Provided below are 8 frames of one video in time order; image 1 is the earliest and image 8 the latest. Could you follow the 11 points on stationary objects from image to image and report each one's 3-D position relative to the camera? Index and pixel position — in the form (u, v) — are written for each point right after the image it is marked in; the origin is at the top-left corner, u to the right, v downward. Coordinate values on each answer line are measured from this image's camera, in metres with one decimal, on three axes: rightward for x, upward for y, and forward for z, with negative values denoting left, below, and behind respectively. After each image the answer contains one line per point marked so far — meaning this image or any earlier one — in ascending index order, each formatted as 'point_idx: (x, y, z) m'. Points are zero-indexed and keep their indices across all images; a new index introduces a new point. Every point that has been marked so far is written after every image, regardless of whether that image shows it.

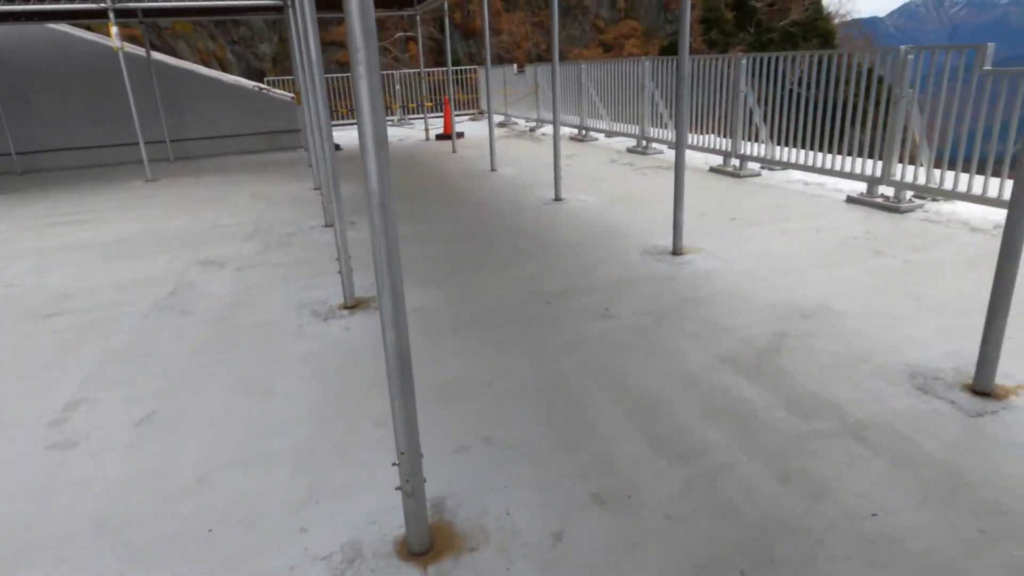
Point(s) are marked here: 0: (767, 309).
0: (+1.3, -0.1, +3.4) m
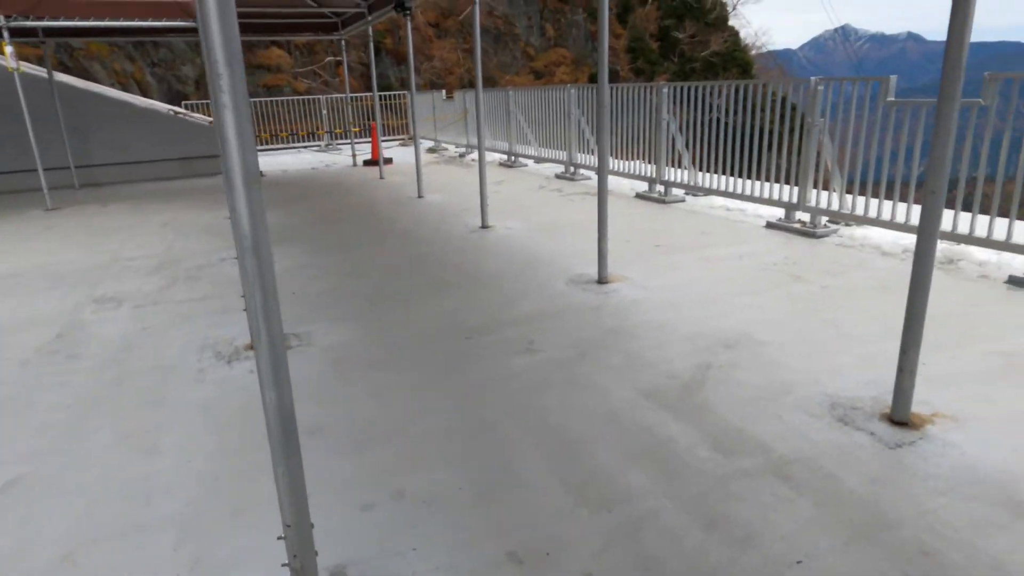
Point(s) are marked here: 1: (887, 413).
0: (+0.9, -0.3, +3.4) m
1: (+1.4, -0.5, +2.5) m
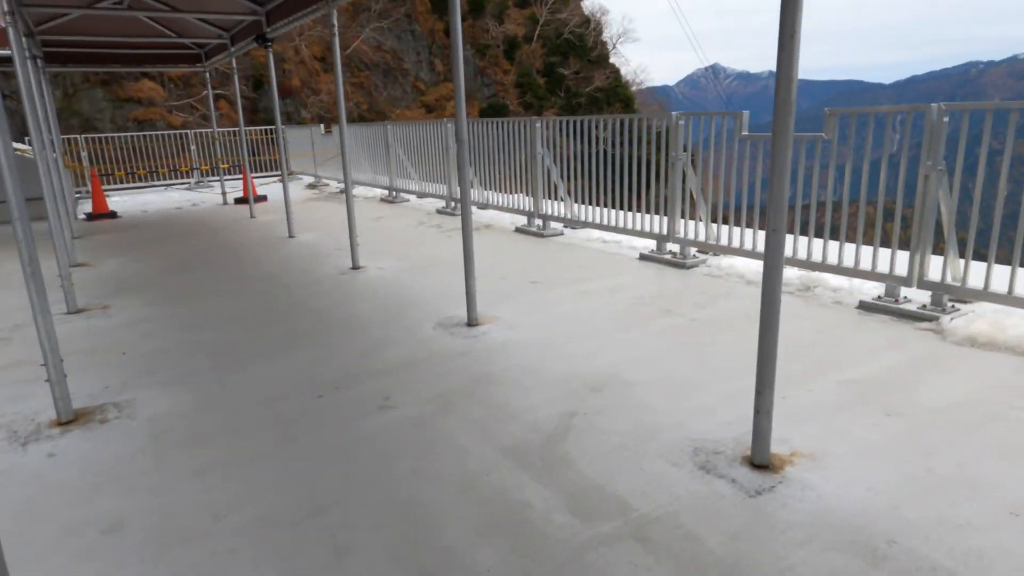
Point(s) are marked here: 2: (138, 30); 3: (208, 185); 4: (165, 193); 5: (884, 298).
0: (+0.2, -0.5, +3.2) m
1: (+0.9, -0.6, +2.5) m
2: (-5.3, +3.7, +9.4) m
3: (-6.3, +2.1, +13.6) m
4: (-6.8, +1.9, +13.0) m
5: (+2.3, -0.1, +4.2) m
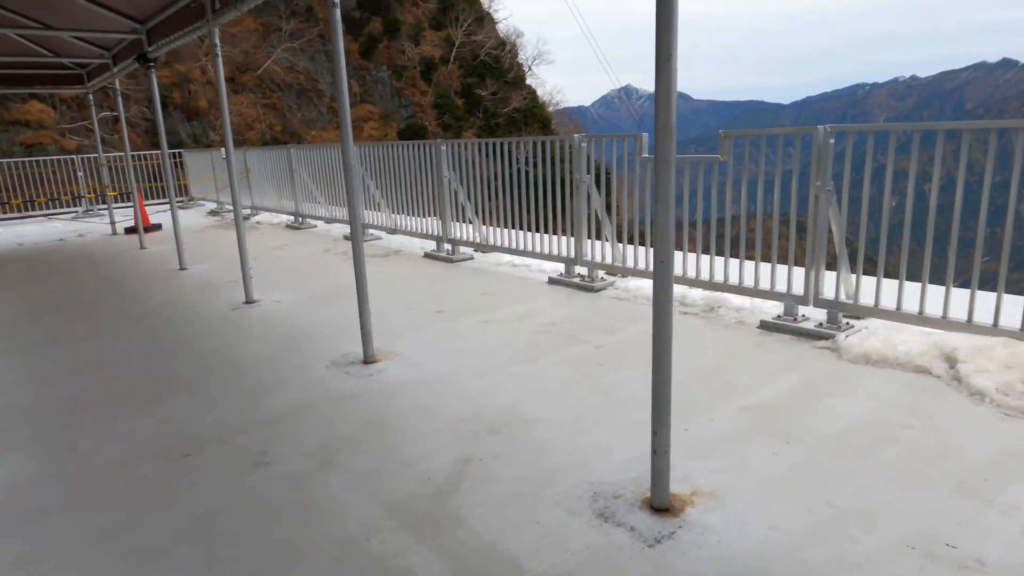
0: (-0.3, -0.6, +3.0) m
1: (+0.5, -0.7, +2.3) m
2: (-6.6, +3.1, +8.6) m
3: (-7.9, +1.4, +12.6) m
4: (-8.4, +1.2, +12.0) m
5: (+1.7, -0.2, +4.2) m
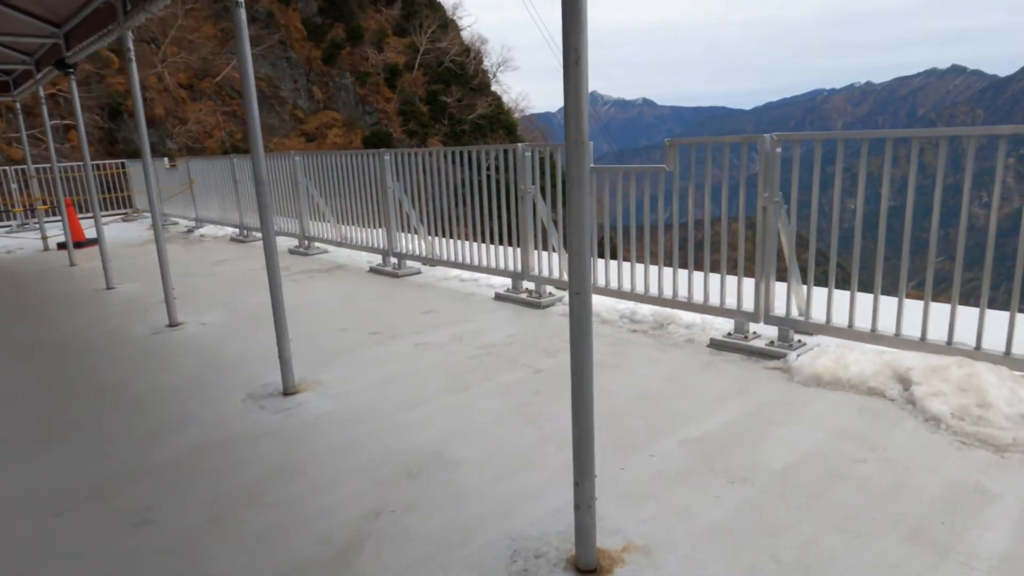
0: (-0.6, -0.7, +2.7) m
1: (+0.2, -0.8, +2.1) m
2: (-7.2, +2.9, +8.0) m
3: (-8.7, +1.1, +12.0) m
4: (-9.2, +0.8, +11.3) m
5: (+1.3, -0.3, +4.0) m
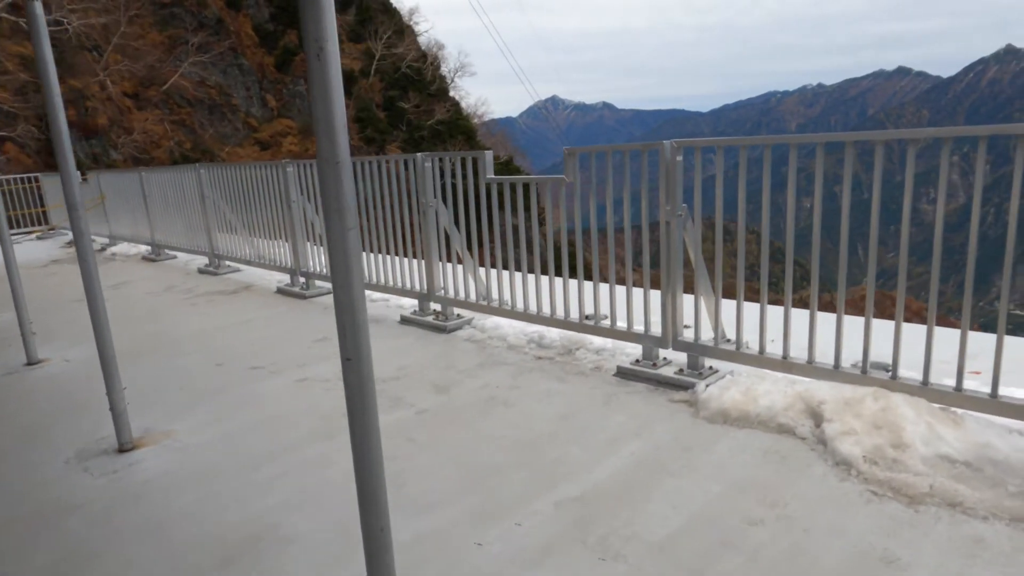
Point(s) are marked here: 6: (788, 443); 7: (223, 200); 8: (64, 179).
0: (-1.1, -0.9, +2.2) m
1: (-0.3, -1.0, +1.6) m
2: (-8.1, +2.5, +7.2) m
3: (-9.8, +0.7, +11.1) m
4: (-10.2, +0.4, +10.4) m
5: (+0.7, -0.4, +3.6) m
6: (+1.1, -0.6, +2.7) m
7: (-3.2, +1.0, +7.2) m
8: (-1.9, +0.5, +2.8) m
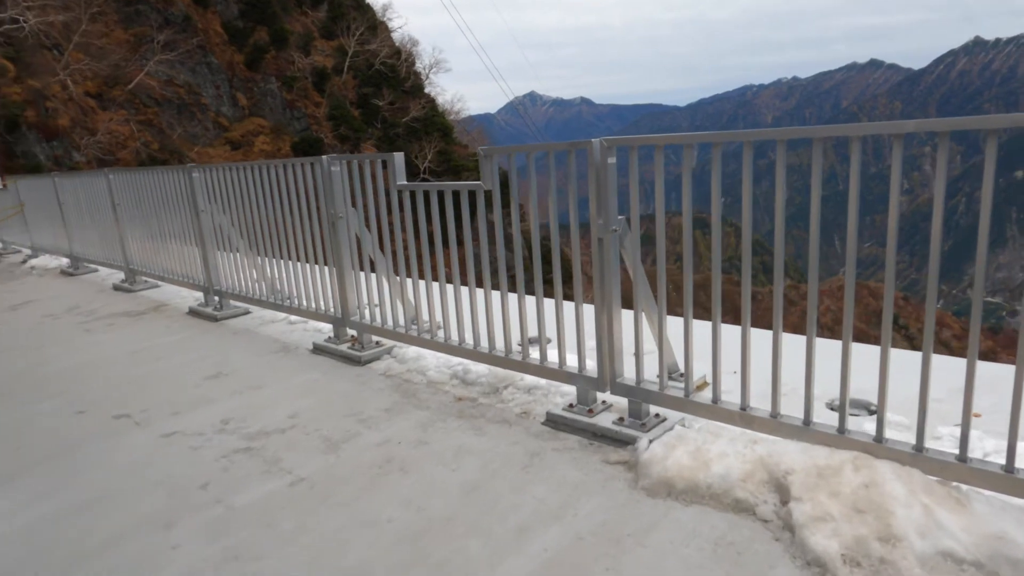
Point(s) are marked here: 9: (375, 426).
0: (-1.5, -1.1, +1.6) m
1: (-0.7, -1.1, +1.0) m
2: (-8.7, +2.2, +6.3) m
3: (-10.4, +0.4, +10.2) m
4: (-10.8, +0.1, +9.5) m
5: (+0.3, -0.5, +3.0) m
6: (+0.8, -0.8, +2.1) m
7: (-3.7, +0.8, +6.5) m
8: (-2.3, +0.3, +2.1) m
9: (-0.6, -0.7, +3.1) m
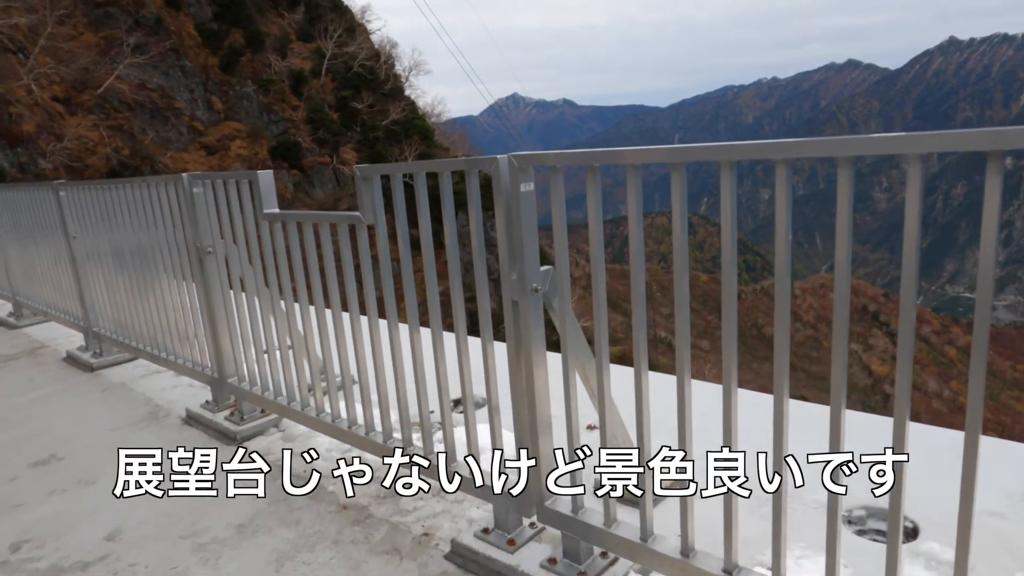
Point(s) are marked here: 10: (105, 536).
0: (-1.8, -1.3, +0.6) m
1: (-1.0, -1.4, +0.1) m
2: (-9.1, +1.8, +5.3) m
3: (-11.0, 0.0, +9.1) m
4: (-11.3, -0.3, +8.3) m
5: (-0.1, -0.8, +2.1) m
6: (+0.4, -1.0, +1.3) m
7: (-4.2, +0.5, +5.5) m
8: (-2.7, 0.0, +1.2) m
9: (-1.0, -0.9, +2.2) m
10: (-1.5, -0.9, +2.4) m
